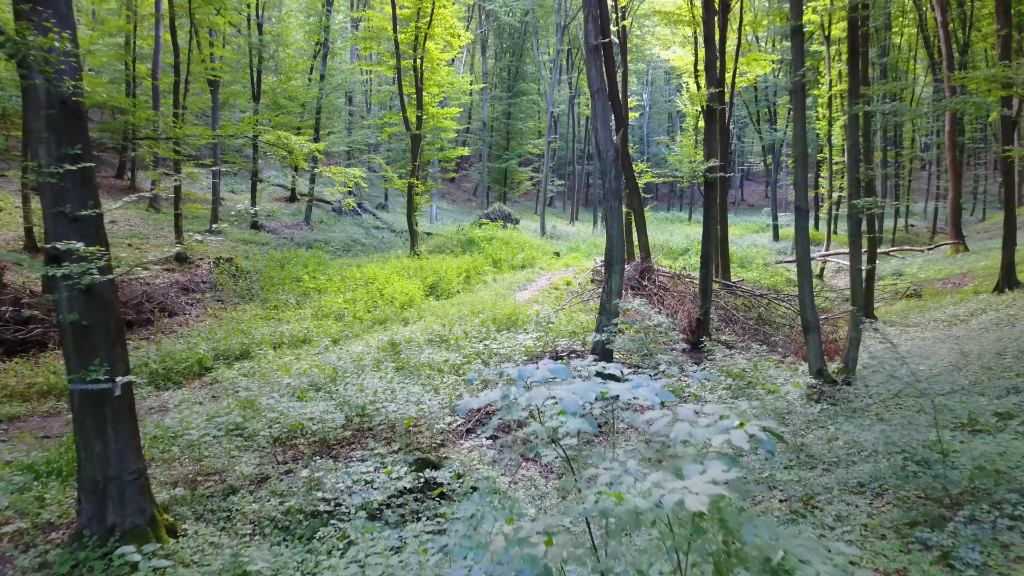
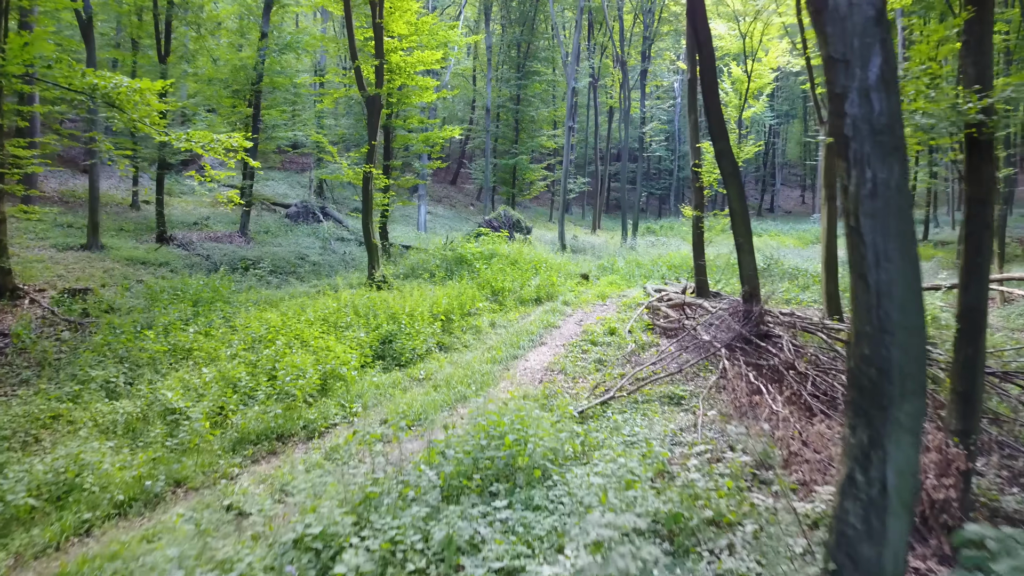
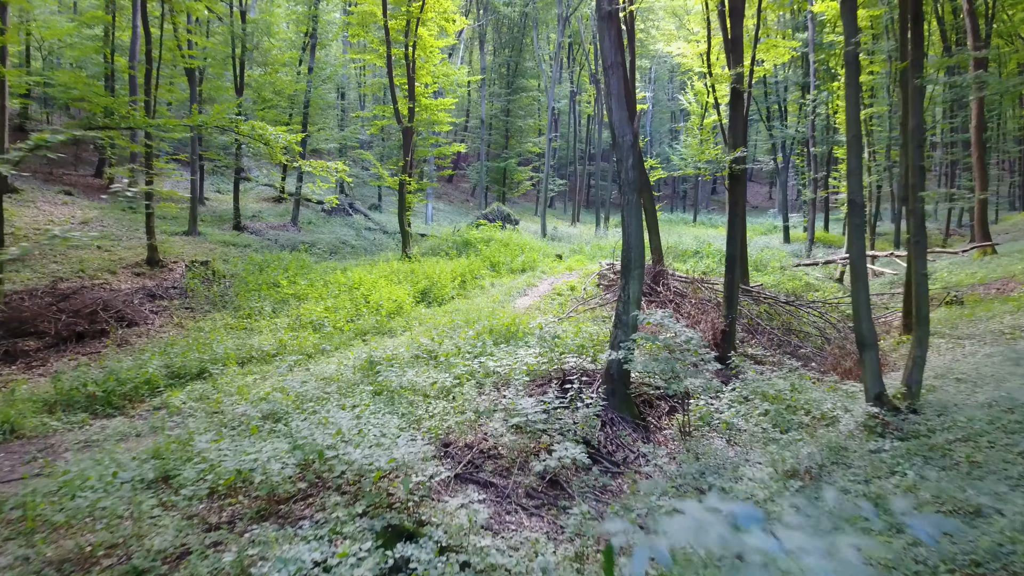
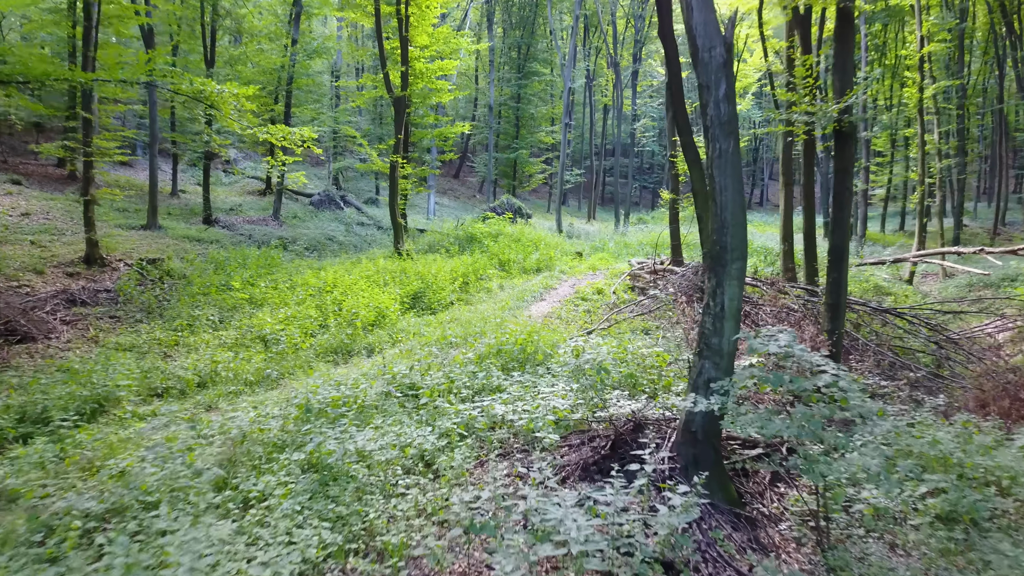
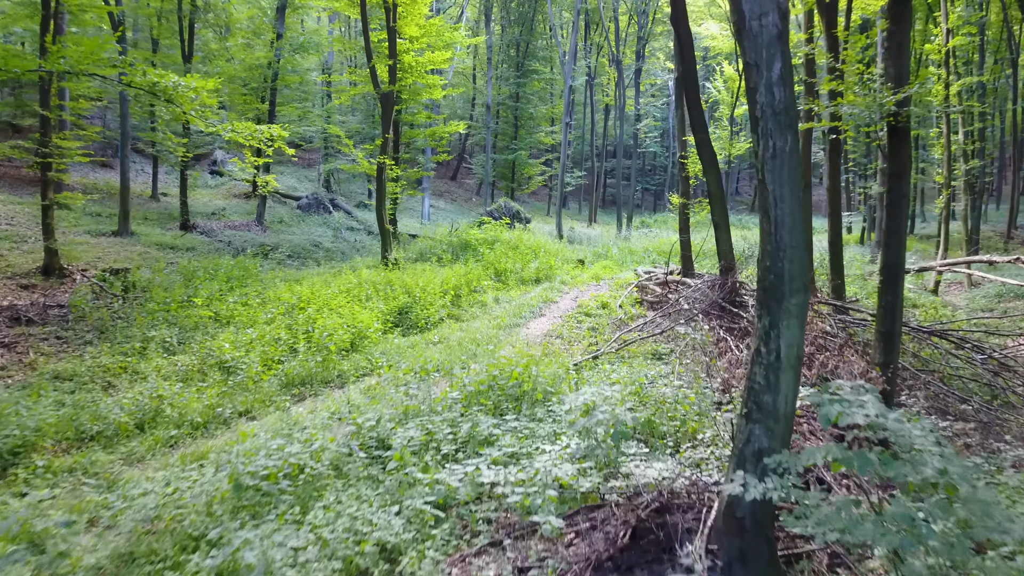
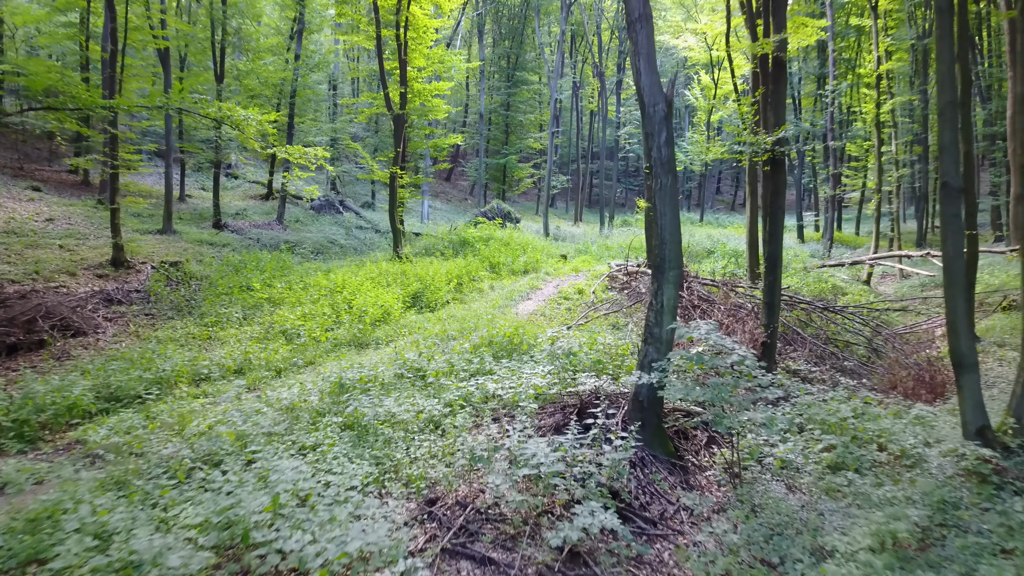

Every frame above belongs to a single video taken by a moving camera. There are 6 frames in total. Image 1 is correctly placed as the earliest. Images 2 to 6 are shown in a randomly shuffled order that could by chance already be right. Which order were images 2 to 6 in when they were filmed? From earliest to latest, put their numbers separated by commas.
3, 6, 4, 5, 2
